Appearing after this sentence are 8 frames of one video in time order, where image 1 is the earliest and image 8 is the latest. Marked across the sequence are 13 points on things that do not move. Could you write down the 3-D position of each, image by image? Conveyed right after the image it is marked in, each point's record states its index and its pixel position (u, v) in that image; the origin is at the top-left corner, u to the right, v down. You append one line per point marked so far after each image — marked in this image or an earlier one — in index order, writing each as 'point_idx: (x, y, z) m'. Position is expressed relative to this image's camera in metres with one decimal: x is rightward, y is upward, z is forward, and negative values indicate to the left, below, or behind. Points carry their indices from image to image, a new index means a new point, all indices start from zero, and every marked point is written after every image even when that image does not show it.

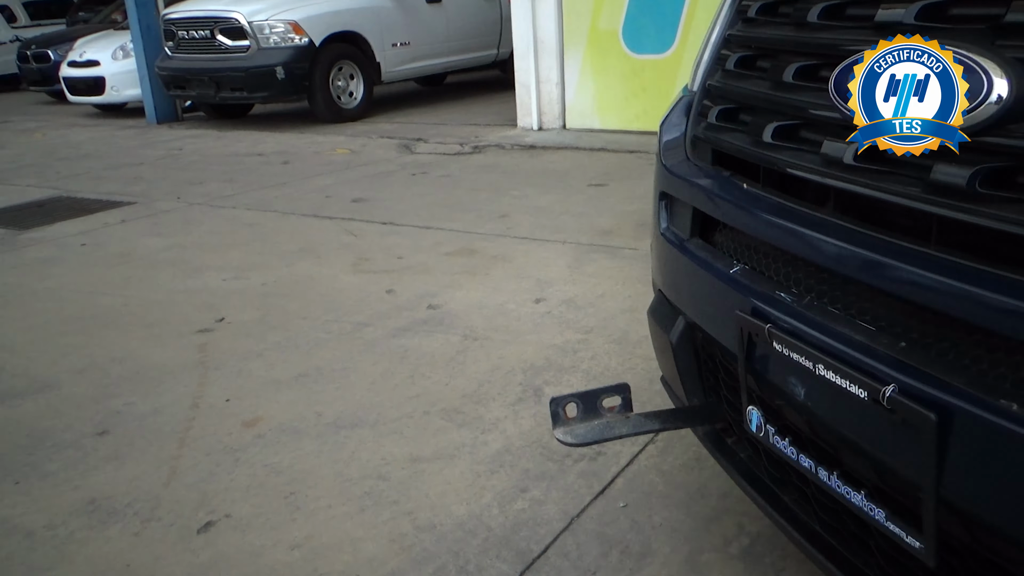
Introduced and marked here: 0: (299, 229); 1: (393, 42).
0: (-0.8, +0.2, +3.1) m
1: (-0.9, +1.8, +5.7) m
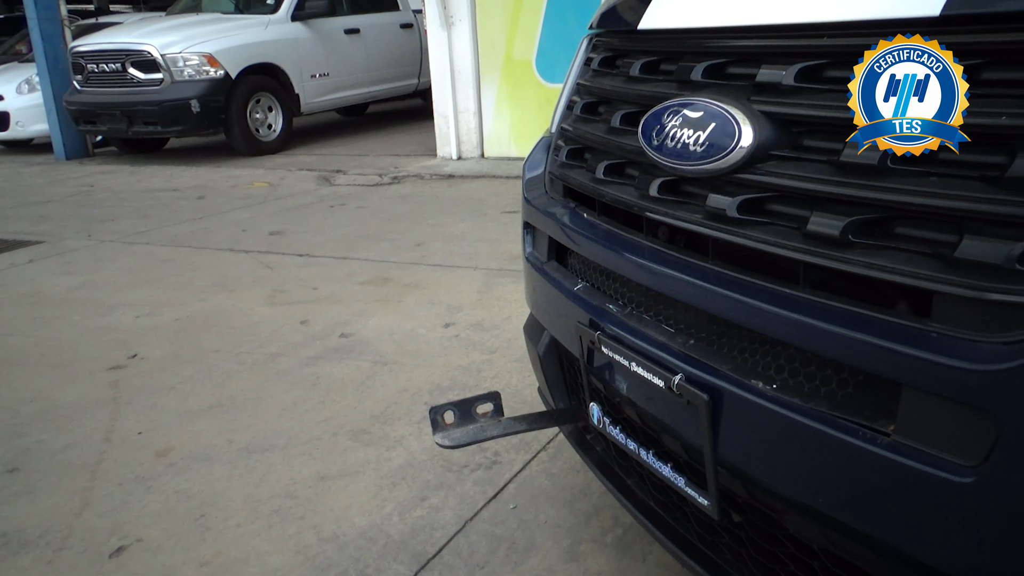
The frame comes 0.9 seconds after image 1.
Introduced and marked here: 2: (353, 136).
0: (-1.2, +0.1, +3.1) m
1: (-1.5, +1.6, +5.8) m
2: (-1.4, +1.3, +6.6) m
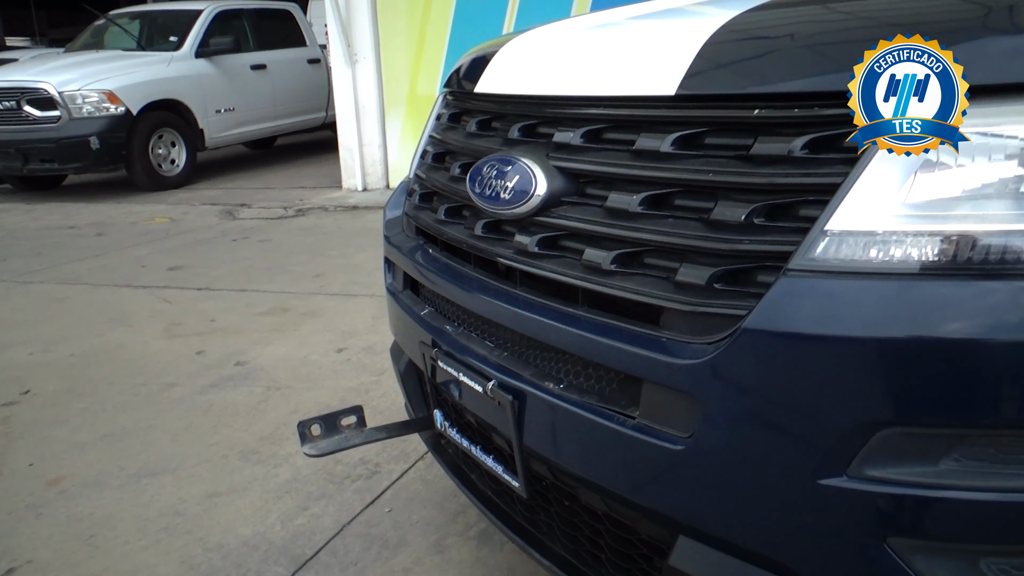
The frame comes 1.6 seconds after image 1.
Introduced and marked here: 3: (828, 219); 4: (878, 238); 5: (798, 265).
0: (-1.6, 0.0, +3.1) m
1: (-2.2, +1.3, +5.8) m
2: (-2.2, +1.0, +6.6) m
3: (+0.4, +0.1, +1.0) m
4: (+0.4, +0.1, +1.0) m
5: (+0.3, 0.0, +1.0) m
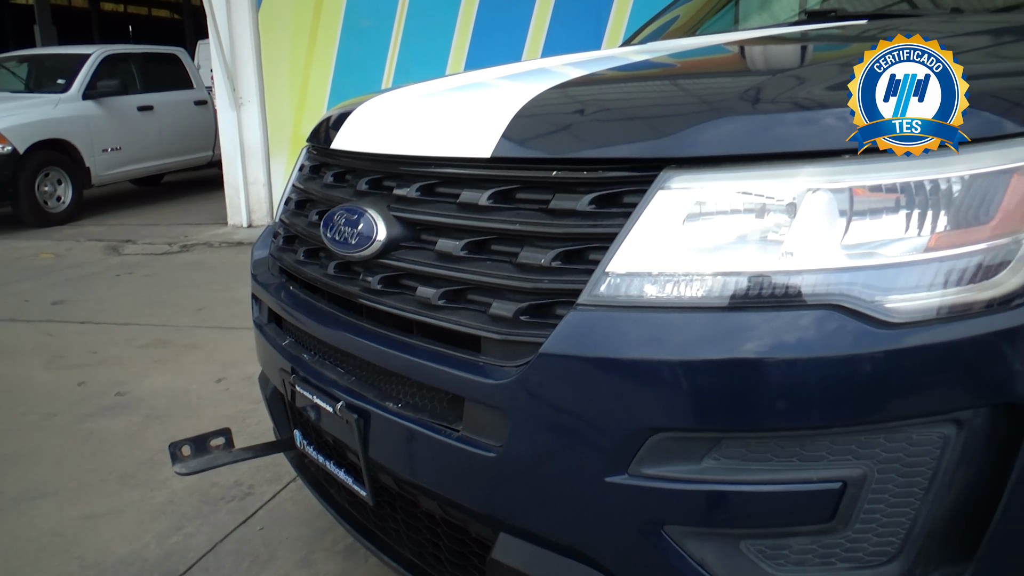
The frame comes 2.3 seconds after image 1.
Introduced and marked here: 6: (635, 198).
0: (-2.1, -0.2, +3.1) m
1: (-3.0, +1.1, +5.8) m
2: (-3.0, +0.7, +6.5) m
3: (+0.1, 0.0, +1.2) m
4: (+0.2, 0.0, +1.2) m
5: (+0.1, 0.0, +1.2) m
6: (+0.2, +0.1, +1.2) m
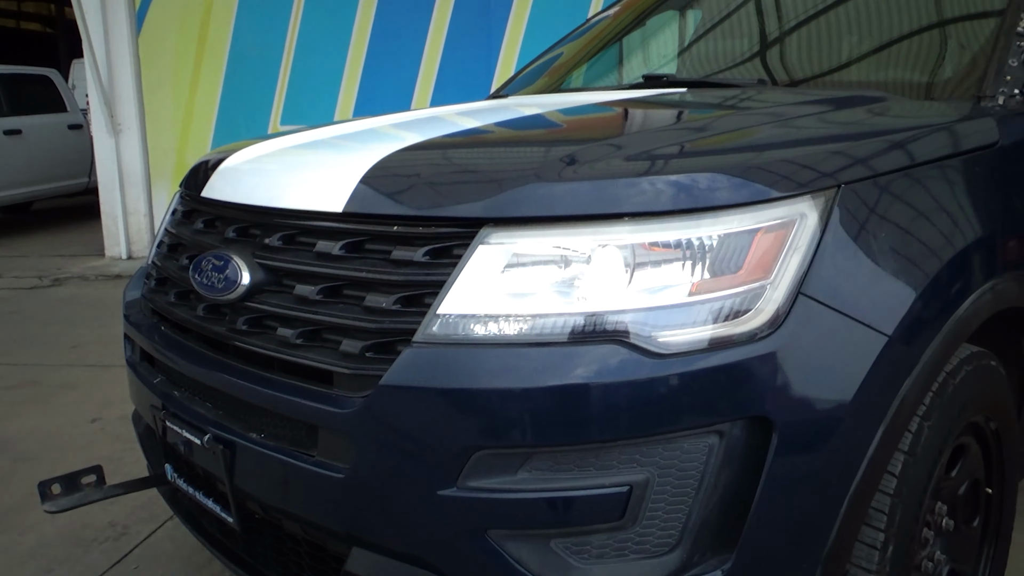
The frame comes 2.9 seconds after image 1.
0: (-2.6, -0.3, +3.0) m
1: (-3.9, +0.8, +5.6) m
2: (-3.9, +0.4, +6.3) m
3: (-0.1, 0.0, +1.4) m
4: (-0.1, -0.1, +1.4) m
5: (-0.2, -0.1, +1.4) m
6: (-0.1, +0.1, +1.4) m
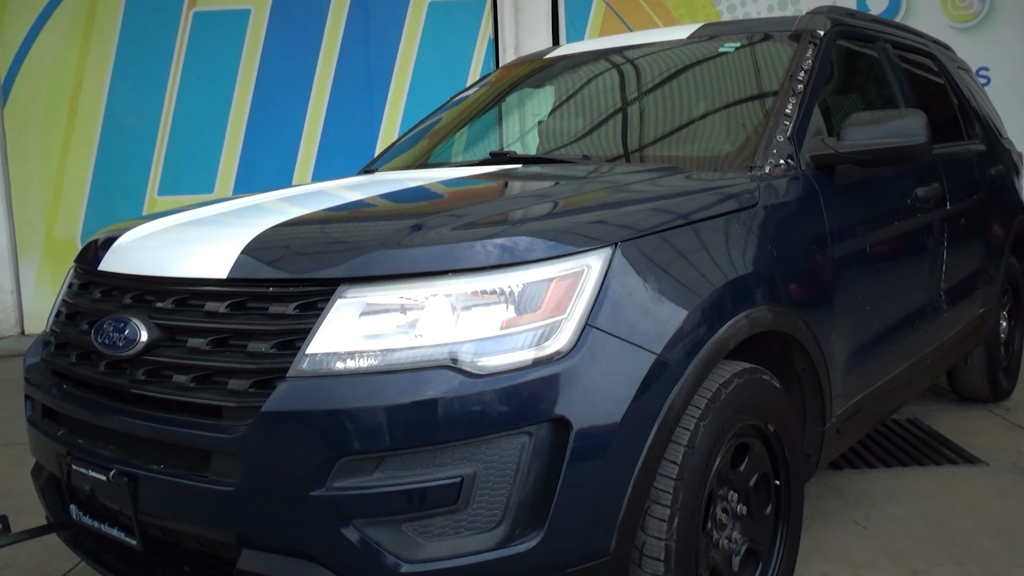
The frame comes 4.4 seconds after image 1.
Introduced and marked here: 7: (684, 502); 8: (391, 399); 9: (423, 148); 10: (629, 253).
0: (-3.1, -0.7, +3.0) m
1: (-4.7, +0.2, +5.5) m
2: (-4.9, -0.2, +6.1) m
3: (-0.5, -0.1, +1.8) m
4: (-0.4, -0.2, +1.8) m
5: (-0.5, -0.2, +1.8) m
6: (-0.4, 0.0, +1.8) m
7: (+0.5, -0.6, +2.0) m
8: (-0.3, -0.2, +1.7) m
9: (-0.5, +0.7, +3.9) m
10: (+0.3, +0.1, +2.0) m
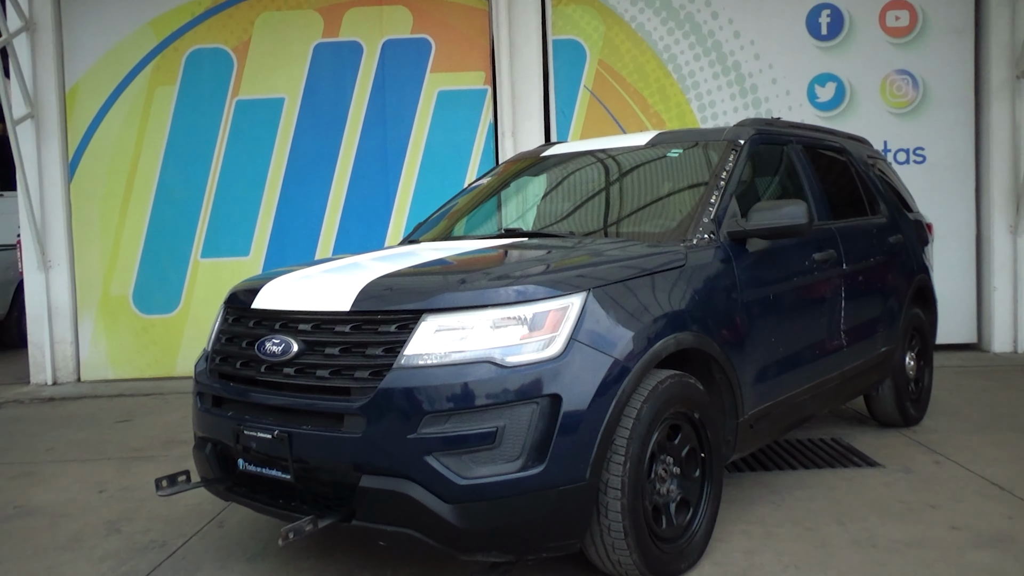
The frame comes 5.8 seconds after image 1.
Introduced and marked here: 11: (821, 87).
0: (-3.0, -0.9, +4.1) m
1: (-4.7, -0.1, +6.6) m
2: (-4.9, -0.6, +7.3) m
3: (-0.4, -0.2, +3.0) m
4: (-0.3, -0.3, +3.0) m
5: (-0.4, -0.3, +3.0) m
6: (-0.4, -0.1, +3.0) m
7: (+0.5, -0.7, +3.2) m
8: (-0.2, -0.3, +2.9) m
9: (-0.4, +0.4, +5.1) m
10: (+0.3, 0.0, +3.2) m
11: (+3.4, +2.2, +8.6) m
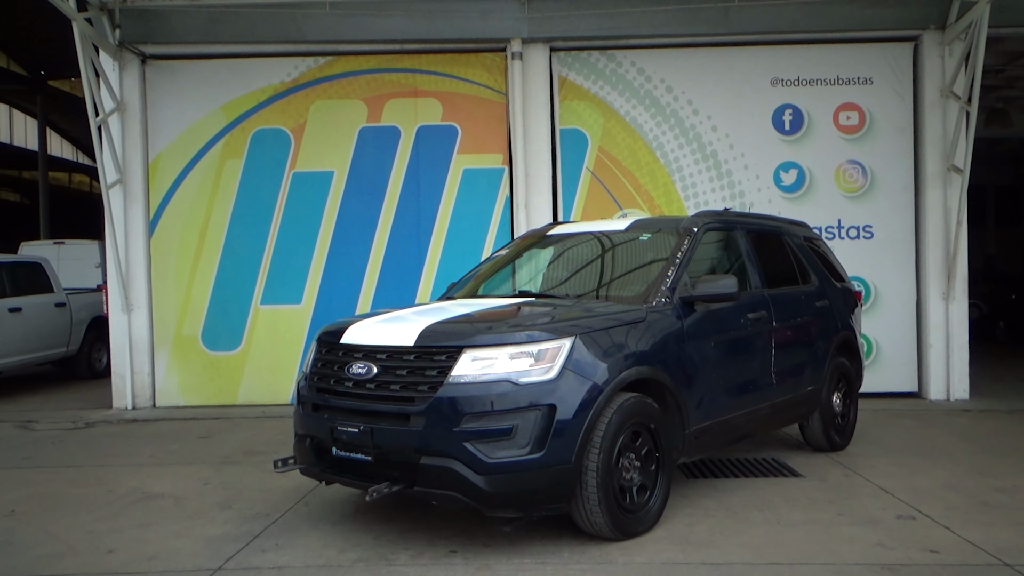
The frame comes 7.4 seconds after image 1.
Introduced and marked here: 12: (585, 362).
0: (-3.0, -1.1, +5.6) m
1: (-4.6, -0.5, +8.2) m
2: (-4.8, -1.1, +8.8) m
3: (-0.3, -0.5, +4.5) m
4: (-0.3, -0.5, +4.5) m
5: (-0.4, -0.5, +4.5) m
6: (-0.3, -0.4, +4.5) m
7: (+0.6, -1.0, +4.7) m
8: (-0.2, -0.6, +4.4) m
9: (-0.3, 0.0, +6.7) m
10: (+0.4, -0.3, +4.7) m
11: (+3.6, +1.5, +10.2) m
12: (+0.4, -0.4, +4.6) m
